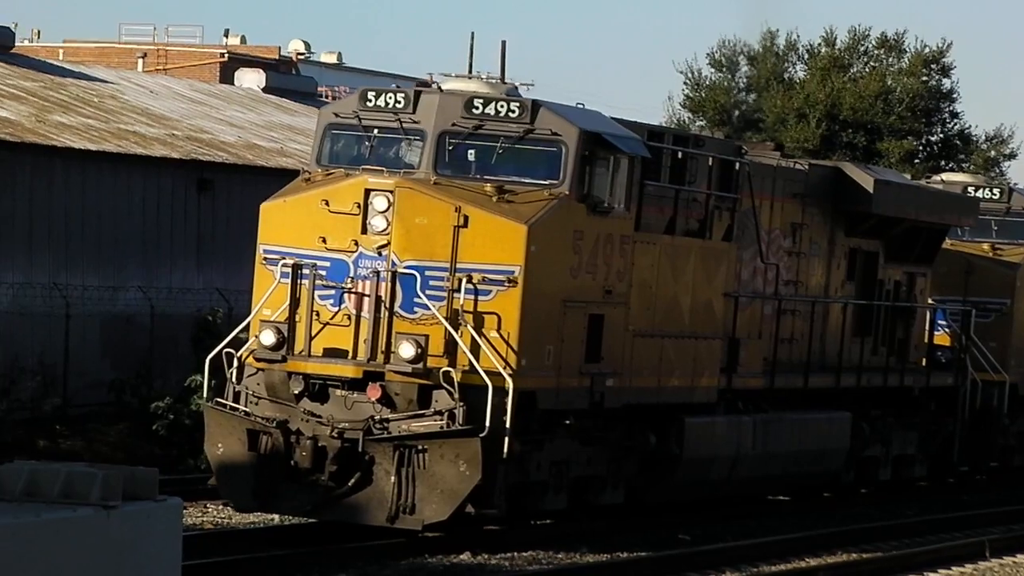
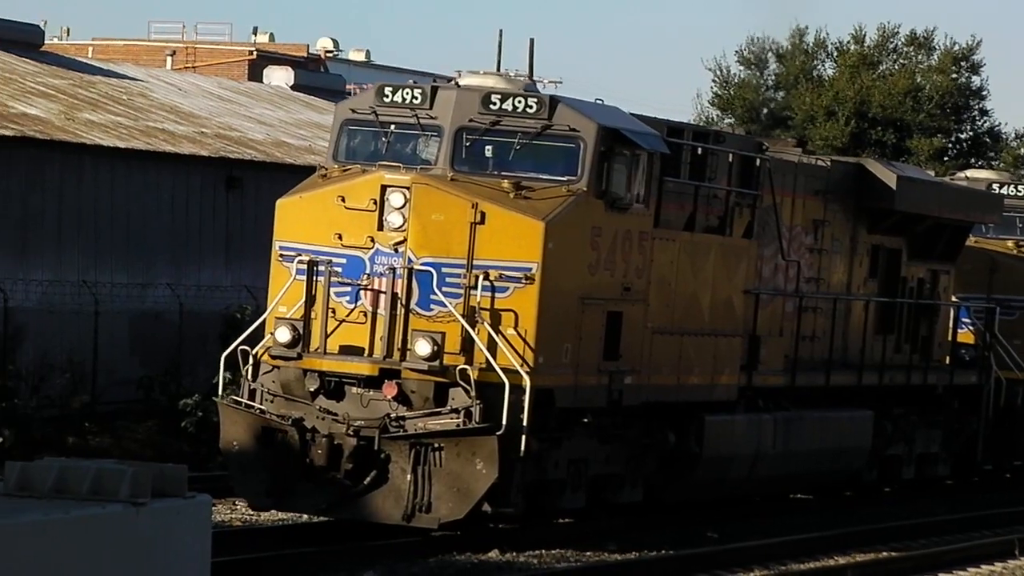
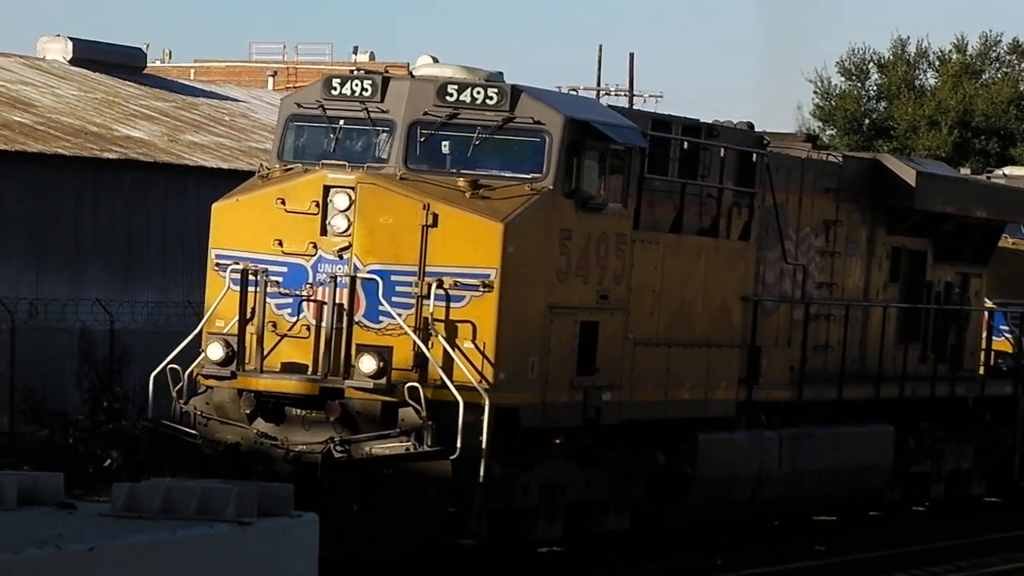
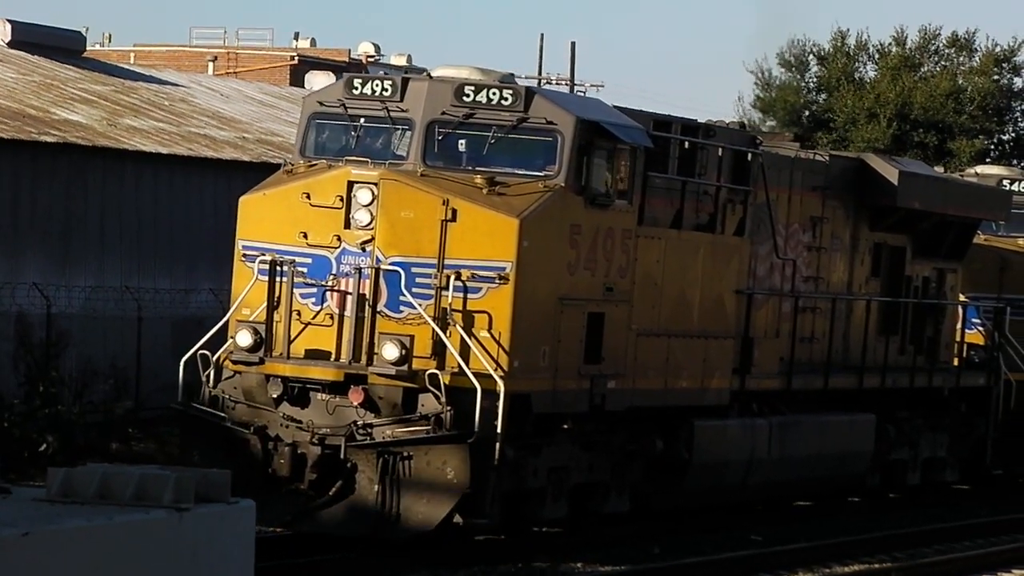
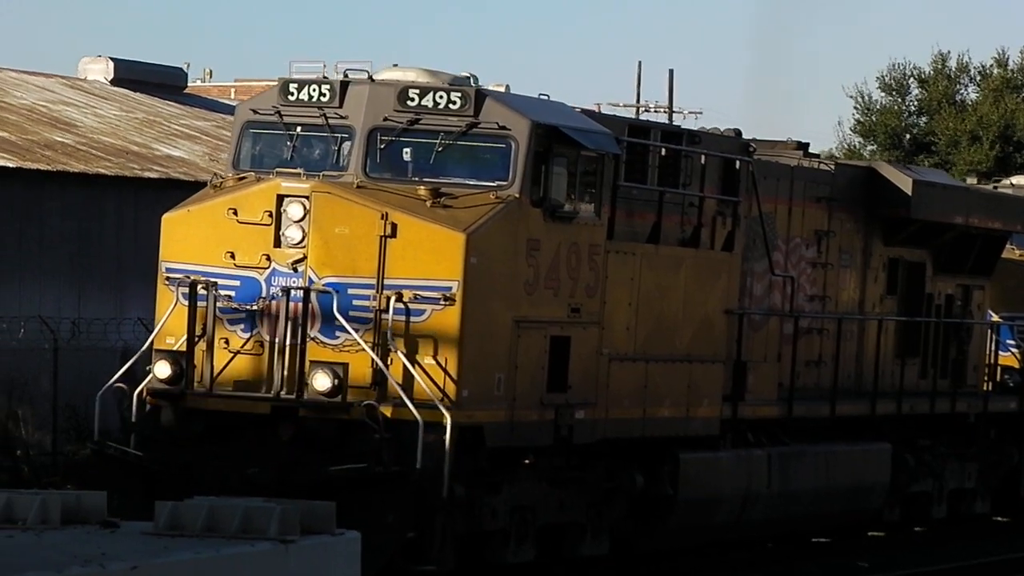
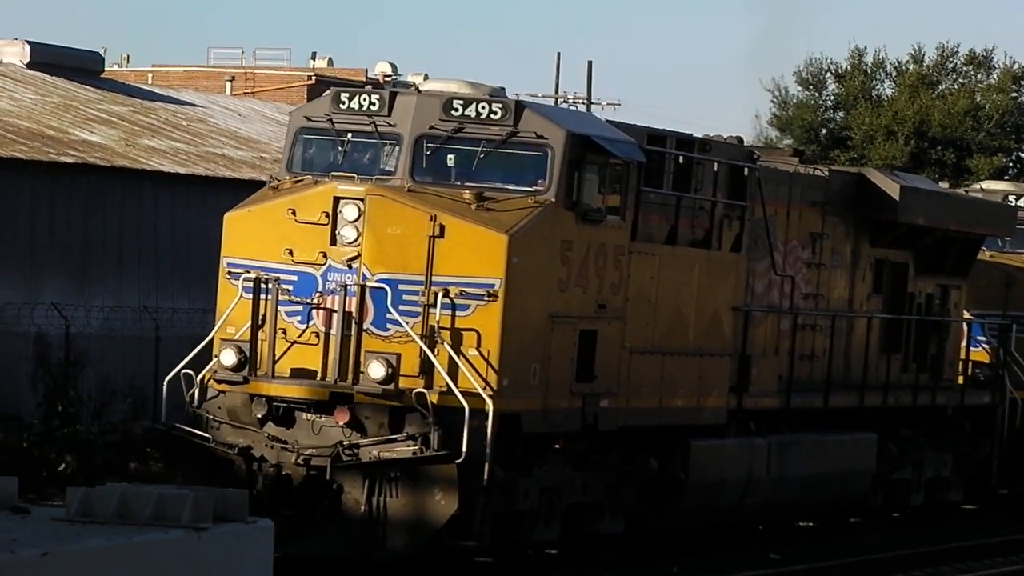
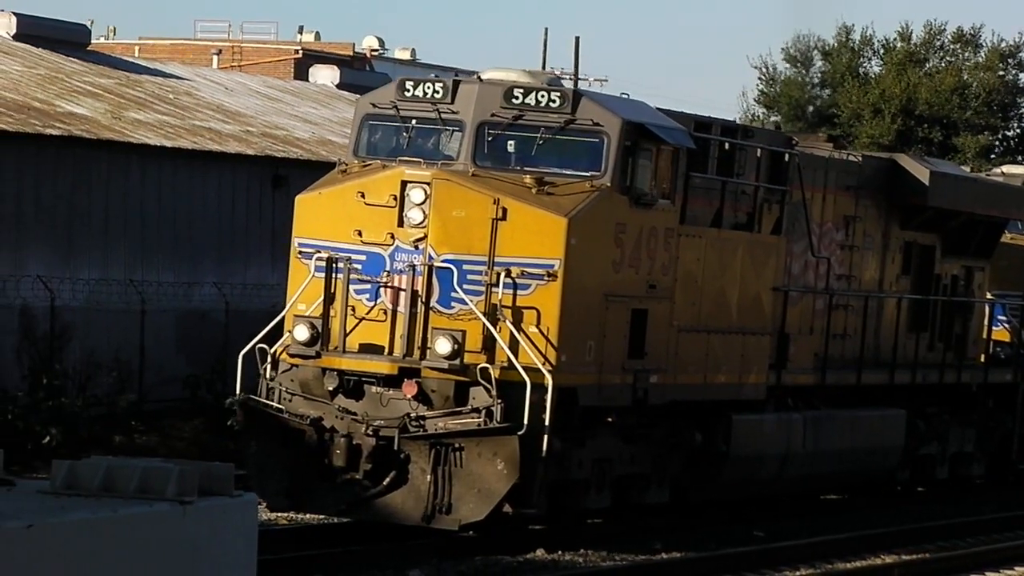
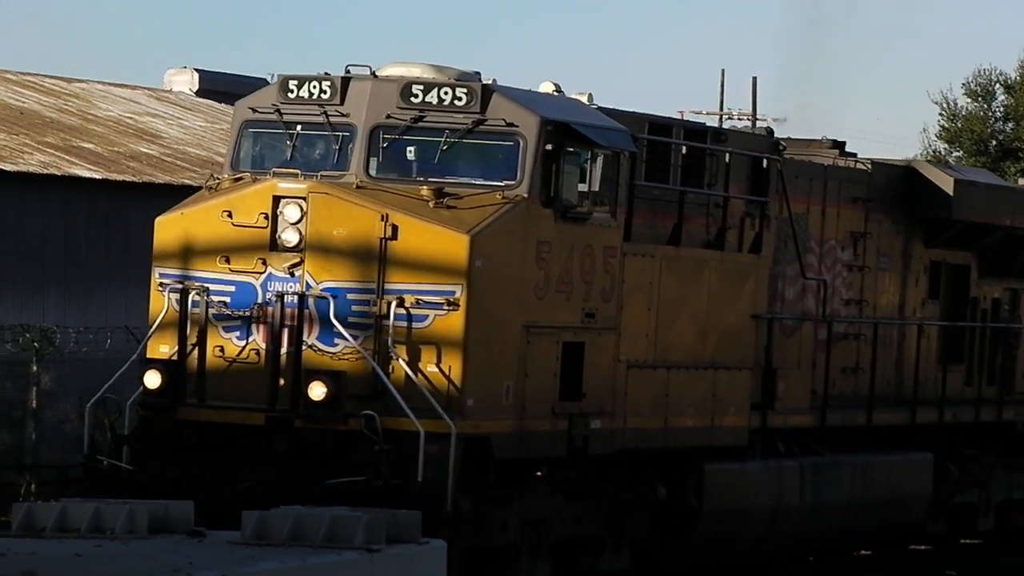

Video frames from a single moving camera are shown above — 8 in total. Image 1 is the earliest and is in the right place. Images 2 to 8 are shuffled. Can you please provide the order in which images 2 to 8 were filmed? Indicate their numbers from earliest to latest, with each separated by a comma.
2, 7, 4, 6, 3, 5, 8
